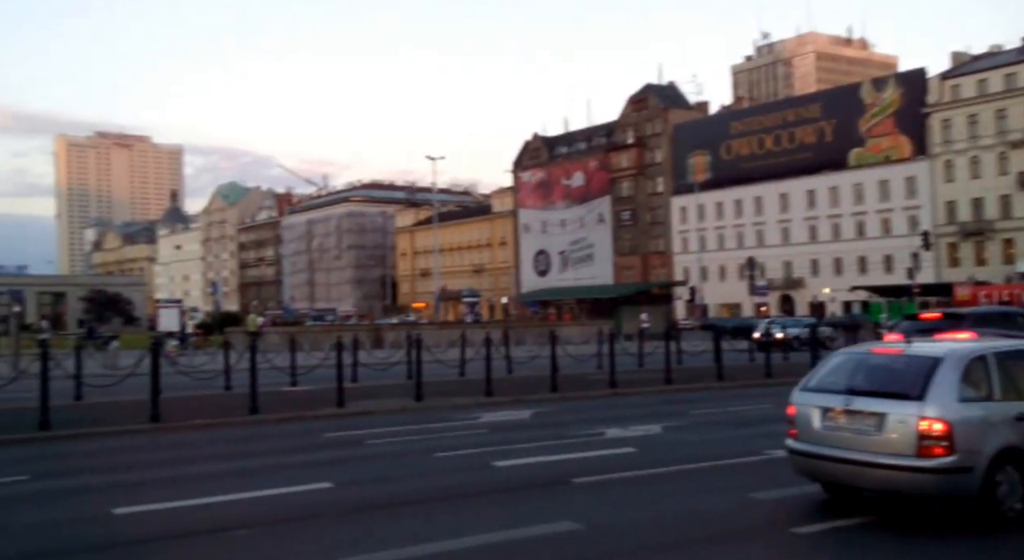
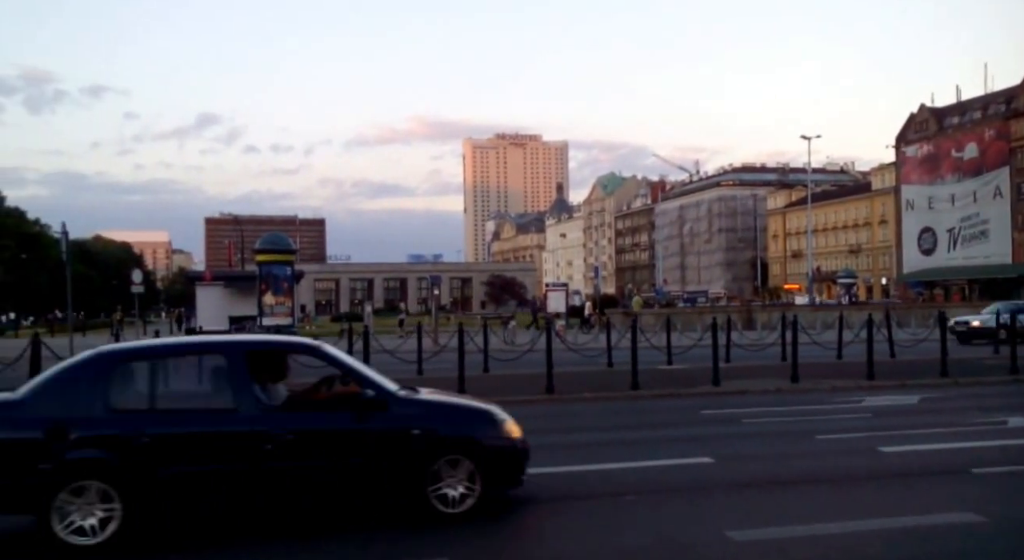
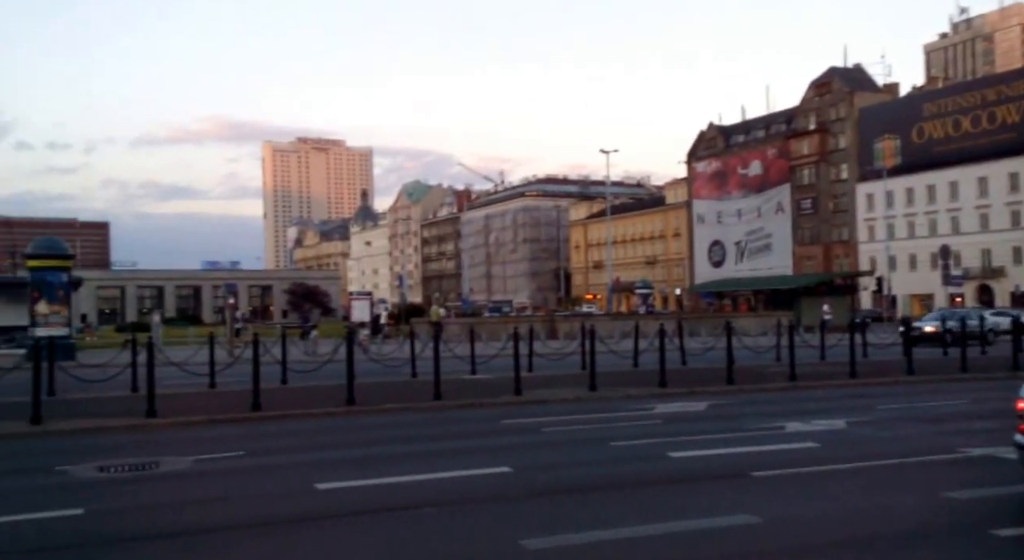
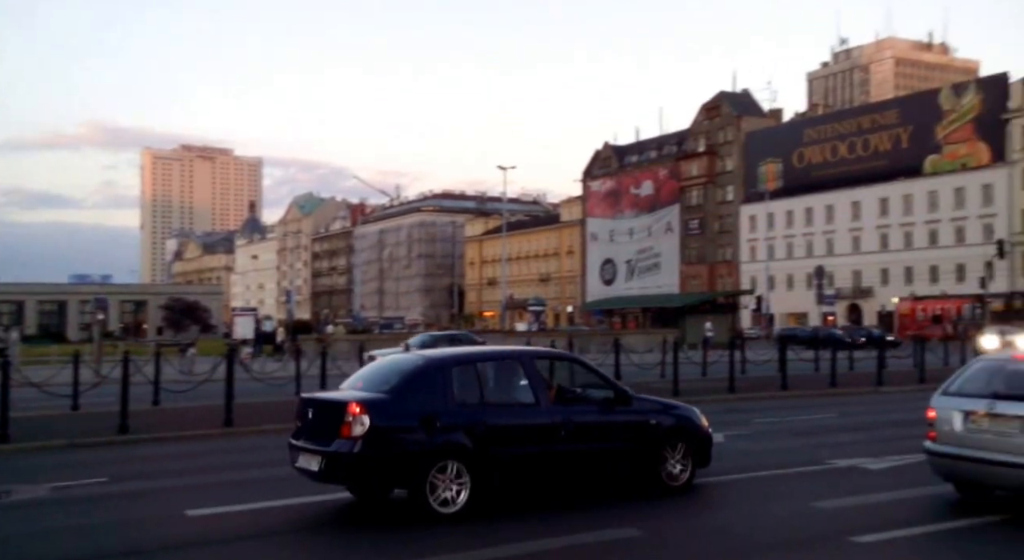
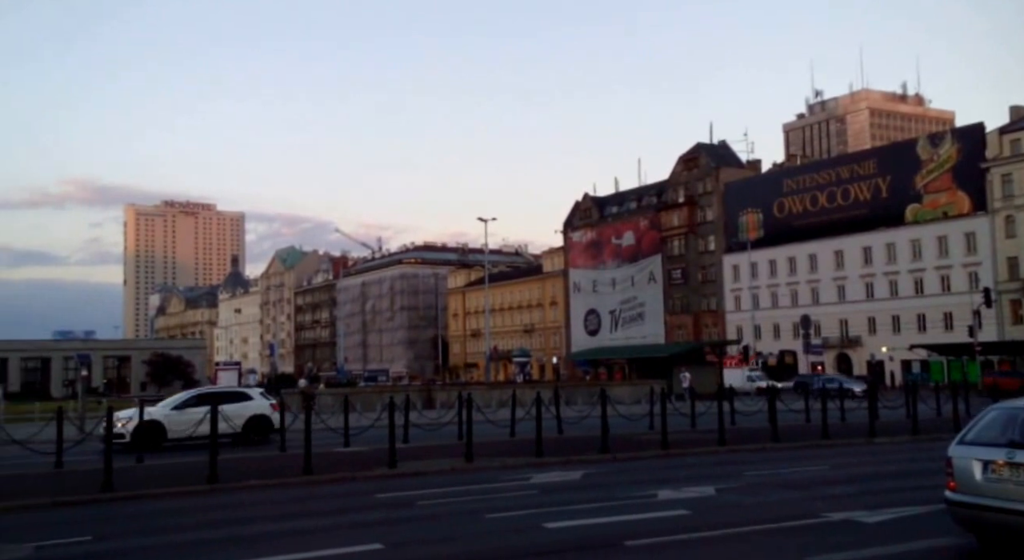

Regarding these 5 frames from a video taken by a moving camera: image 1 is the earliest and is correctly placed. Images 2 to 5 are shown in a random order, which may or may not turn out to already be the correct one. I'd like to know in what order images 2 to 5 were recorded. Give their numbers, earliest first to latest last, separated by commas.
3, 2, 4, 5
